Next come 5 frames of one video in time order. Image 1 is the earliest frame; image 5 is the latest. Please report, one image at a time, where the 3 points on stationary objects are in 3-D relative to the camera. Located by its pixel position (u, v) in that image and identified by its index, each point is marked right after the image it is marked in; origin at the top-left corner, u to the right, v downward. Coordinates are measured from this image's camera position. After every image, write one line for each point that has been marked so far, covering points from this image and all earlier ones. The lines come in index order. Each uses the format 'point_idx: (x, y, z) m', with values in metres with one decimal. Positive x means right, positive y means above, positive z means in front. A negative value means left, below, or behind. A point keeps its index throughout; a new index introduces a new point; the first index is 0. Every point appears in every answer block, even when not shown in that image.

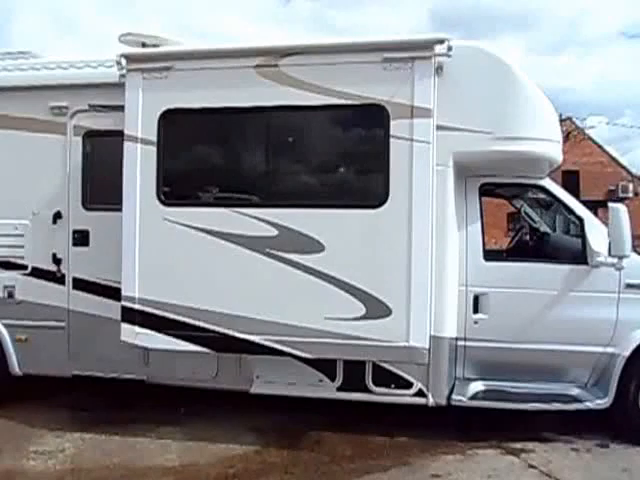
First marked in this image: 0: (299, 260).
0: (-0.2, -0.2, +4.8) m
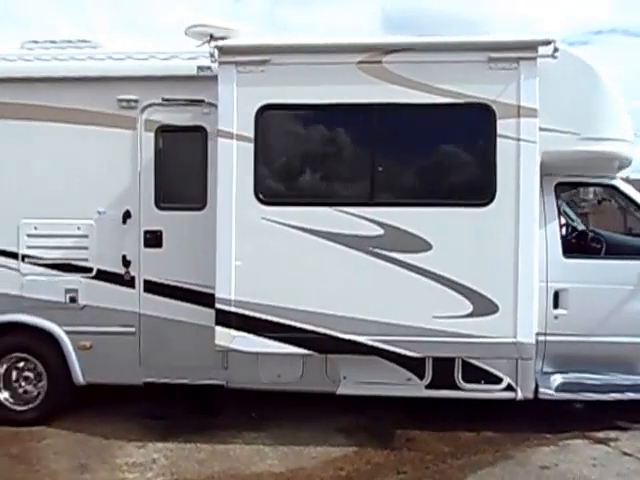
0: (+0.8, -0.2, +4.8) m
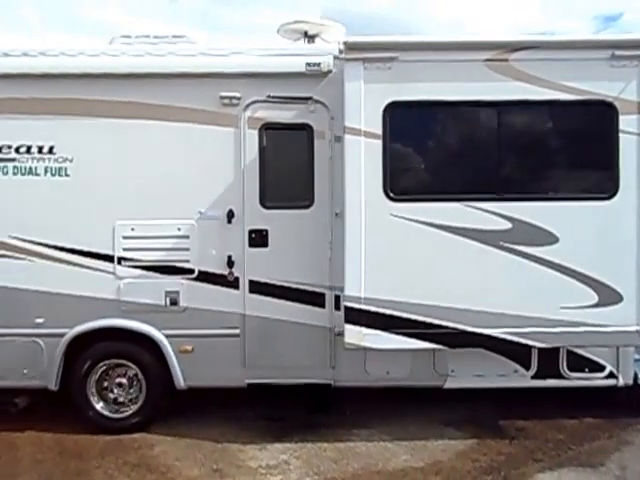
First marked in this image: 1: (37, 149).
0: (+2.1, -0.1, +4.9) m
1: (-3.1, +1.0, +5.4) m
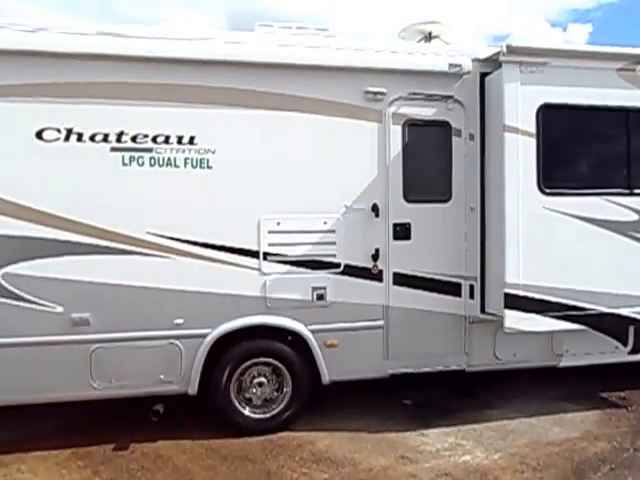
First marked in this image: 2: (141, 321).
0: (+3.7, 0.0, +5.6) m
1: (-1.5, +1.0, +5.1) m
2: (-1.8, -0.8, +5.1) m
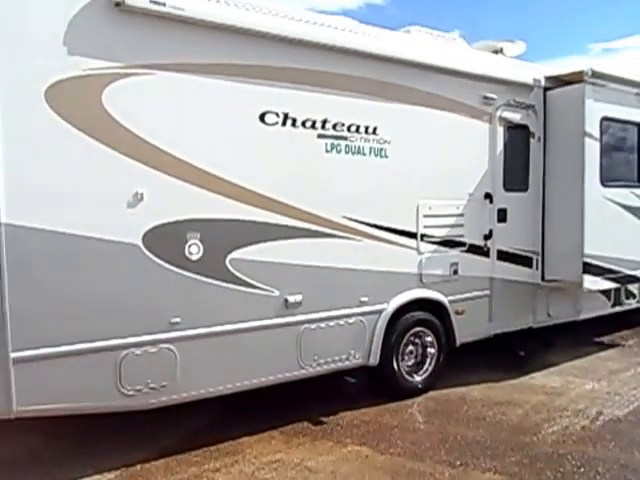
0: (+5.2, +0.3, +7.8) m
1: (+0.5, +1.2, +5.5) m
2: (+0.2, -0.6, +5.4) m
